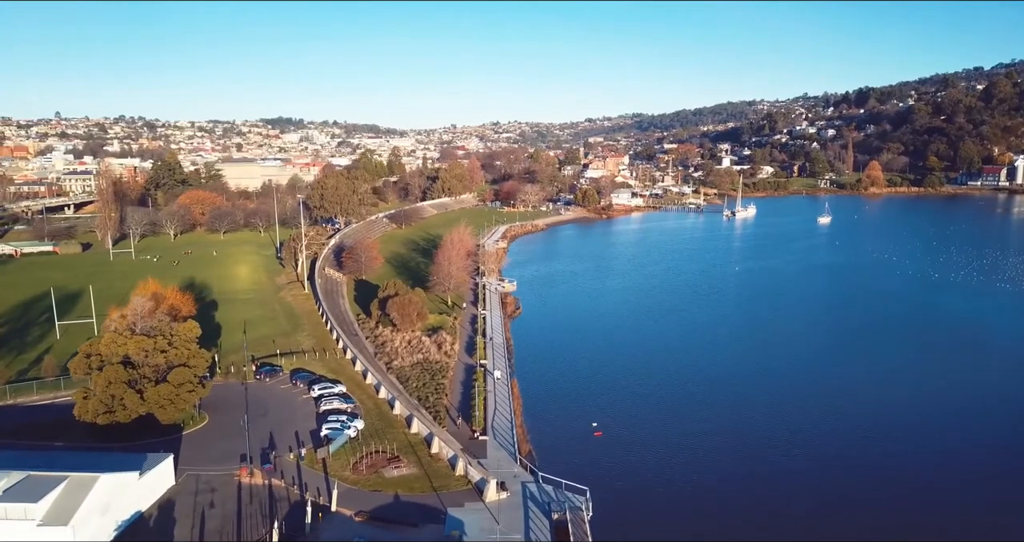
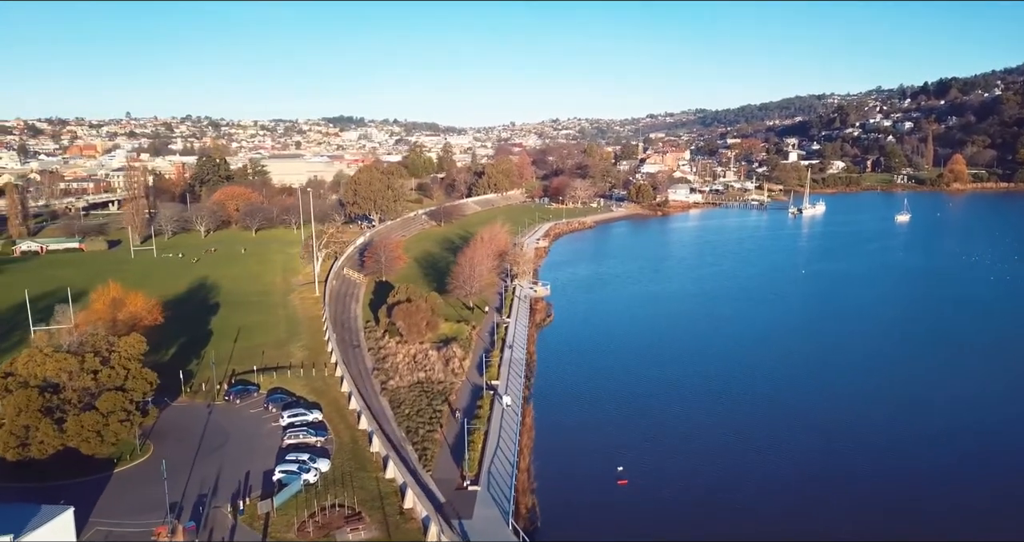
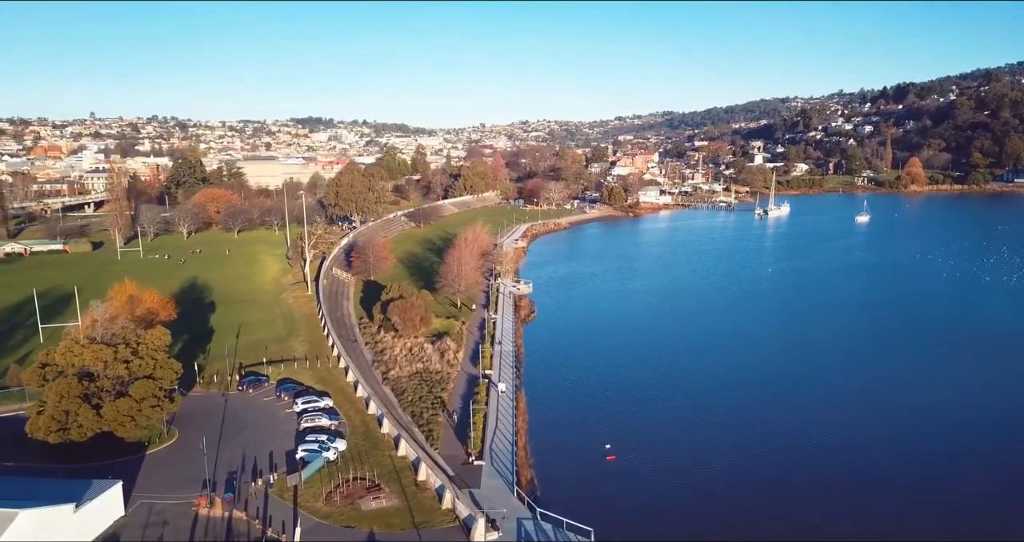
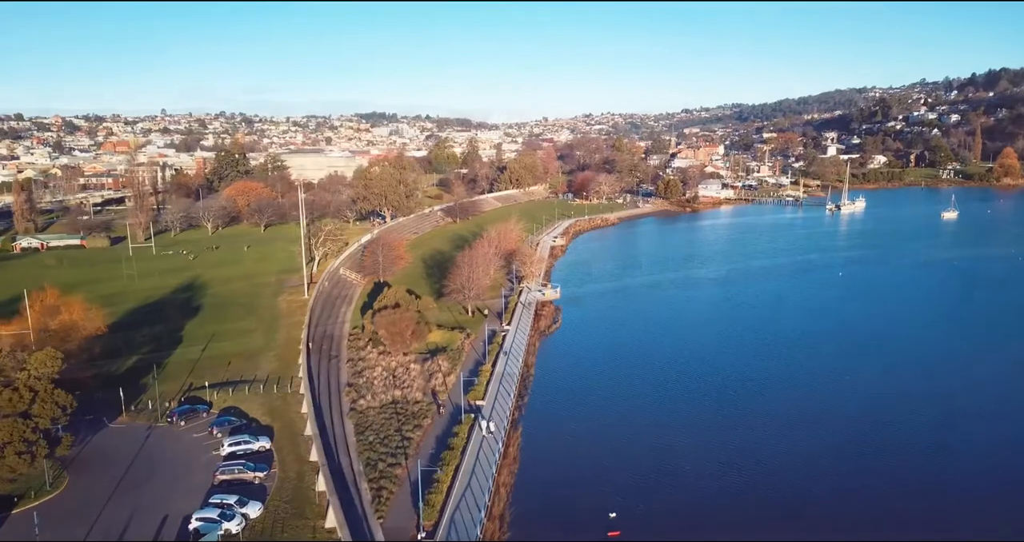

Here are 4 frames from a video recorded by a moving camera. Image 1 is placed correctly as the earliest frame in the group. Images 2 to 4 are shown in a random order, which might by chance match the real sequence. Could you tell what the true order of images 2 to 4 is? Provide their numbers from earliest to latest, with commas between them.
3, 2, 4
